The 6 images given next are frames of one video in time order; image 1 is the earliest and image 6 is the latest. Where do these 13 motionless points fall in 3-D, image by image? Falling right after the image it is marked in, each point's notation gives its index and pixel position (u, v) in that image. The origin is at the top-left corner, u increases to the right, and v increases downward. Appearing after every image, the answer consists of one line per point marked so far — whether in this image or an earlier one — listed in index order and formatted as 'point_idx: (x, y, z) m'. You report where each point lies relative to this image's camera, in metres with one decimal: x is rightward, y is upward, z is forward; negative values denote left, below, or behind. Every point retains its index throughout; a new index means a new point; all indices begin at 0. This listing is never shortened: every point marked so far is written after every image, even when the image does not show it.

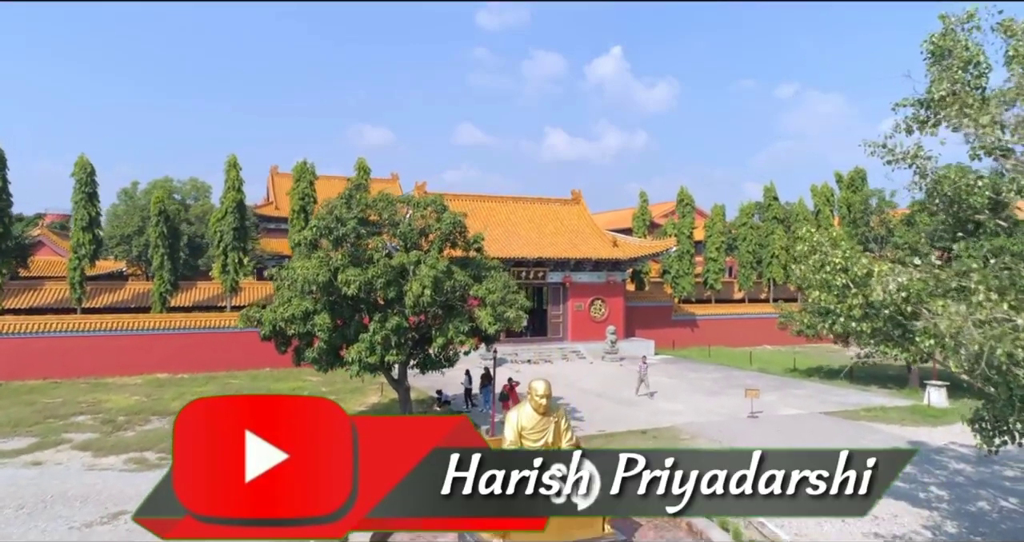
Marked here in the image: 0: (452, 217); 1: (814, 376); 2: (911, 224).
0: (-0.9, +0.8, +10.1) m
1: (+8.1, -2.8, +18.1) m
2: (+8.7, +1.0, +14.7) m
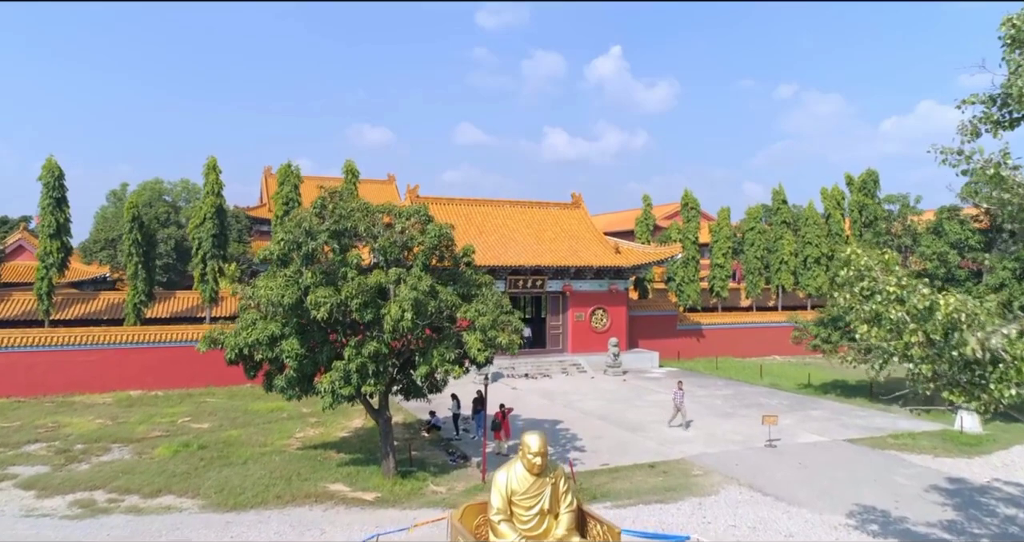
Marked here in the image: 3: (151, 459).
0: (-1.0, +0.6, +9.0) m
1: (+8.0, -3.1, +17.0) m
2: (+8.6, +0.8, +13.6) m
3: (-5.8, -3.0, +10.9) m
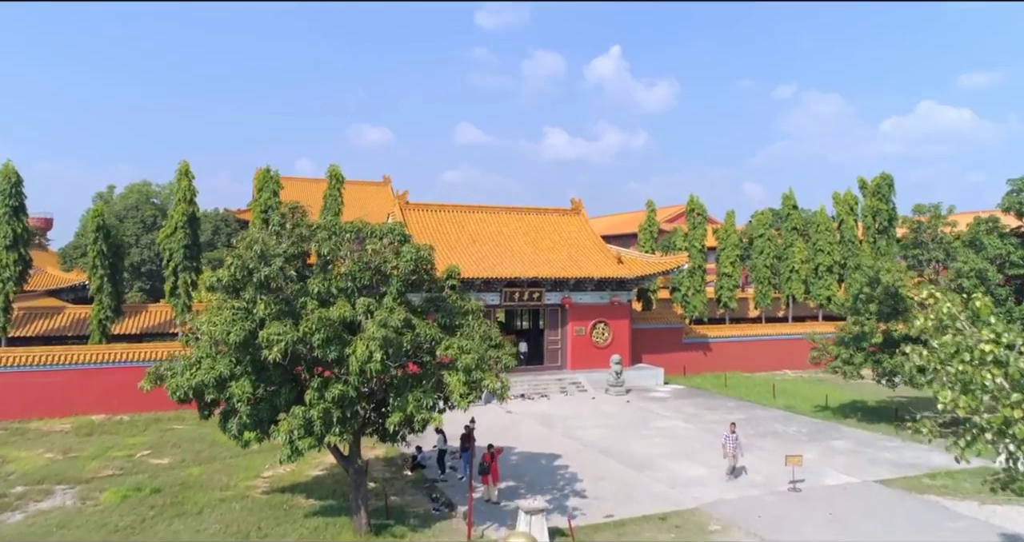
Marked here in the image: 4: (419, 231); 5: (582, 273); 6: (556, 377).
0: (-1.1, +0.2, +7.8) m
1: (+7.9, -3.4, +15.7) m
2: (+8.5, +0.4, +12.3) m
3: (-5.9, -3.4, +9.6) m
4: (-2.6, +1.1, +19.1) m
5: (+2.0, -0.1, +18.7) m
6: (+1.2, -2.9, +18.5) m
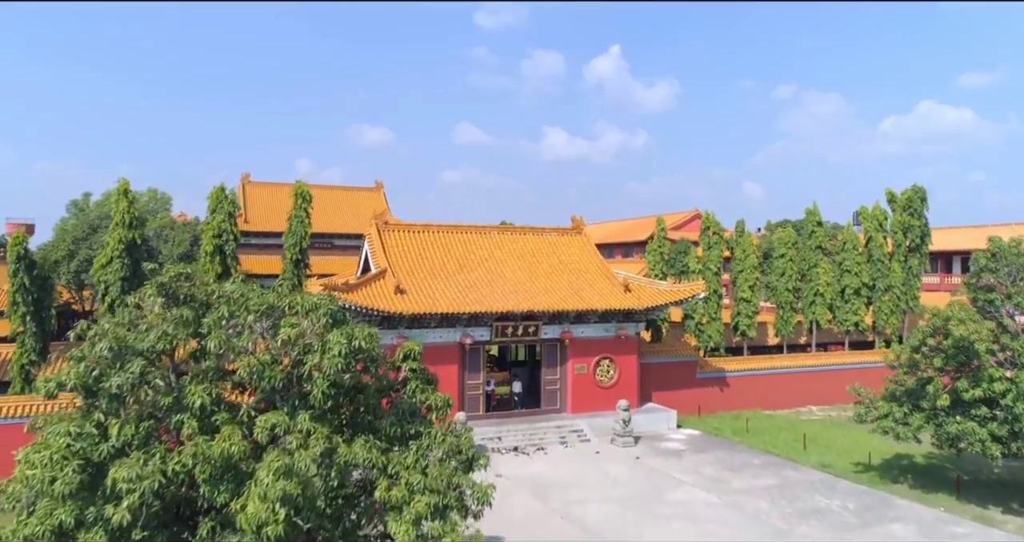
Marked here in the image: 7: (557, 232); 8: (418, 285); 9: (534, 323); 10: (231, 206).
0: (-1.3, -0.5, +5.4) m
1: (+7.7, -4.1, +13.4) m
2: (+8.3, -0.3, +10.0) m
3: (-6.1, -4.1, +7.3) m
4: (-2.8, +0.4, +16.7) m
5: (+1.8, -0.8, +16.4) m
6: (+1.0, -3.7, +16.1) m
7: (+1.3, +1.1, +19.1) m
8: (-2.2, -0.3, +15.9) m
9: (+0.5, -1.3, +16.3) m
10: (-6.4, +1.5, +15.3) m
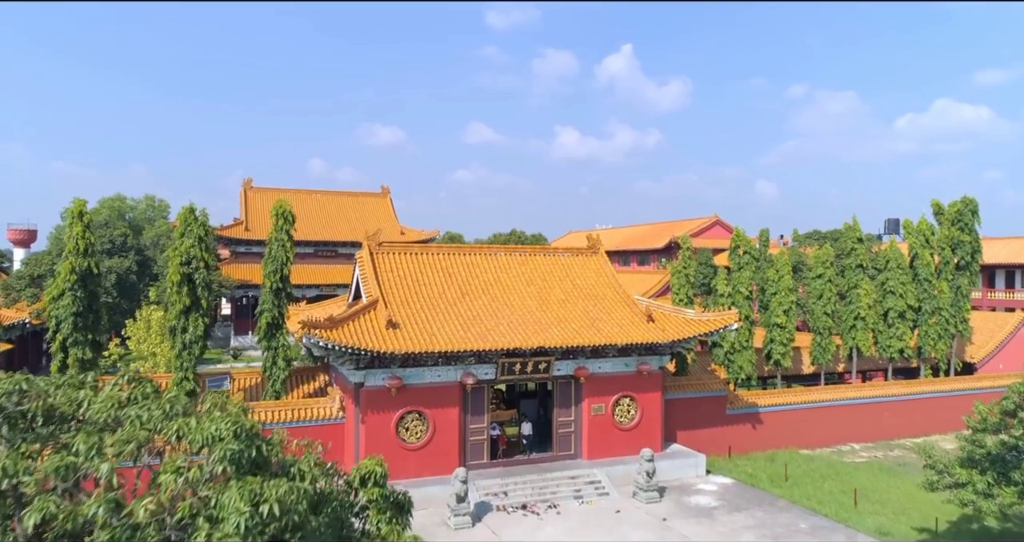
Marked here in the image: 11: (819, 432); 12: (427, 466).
0: (-1.3, -1.2, +3.6) m
1: (+7.8, -4.8, +11.4) m
2: (+8.4, -1.0, +8.0) m
3: (-6.1, -4.8, +5.5) m
4: (-2.6, -0.3, +14.9) m
5: (+1.9, -1.4, +14.5) m
6: (+1.2, -4.3, +14.2) m
7: (+1.5, +0.5, +17.2) m
8: (-2.0, -1.0, +14.0) m
9: (+0.7, -1.9, +14.4) m
10: (-6.2, +0.8, +13.6) m
11: (+8.3, -4.4, +18.3) m
12: (-1.7, -4.0, +13.8) m
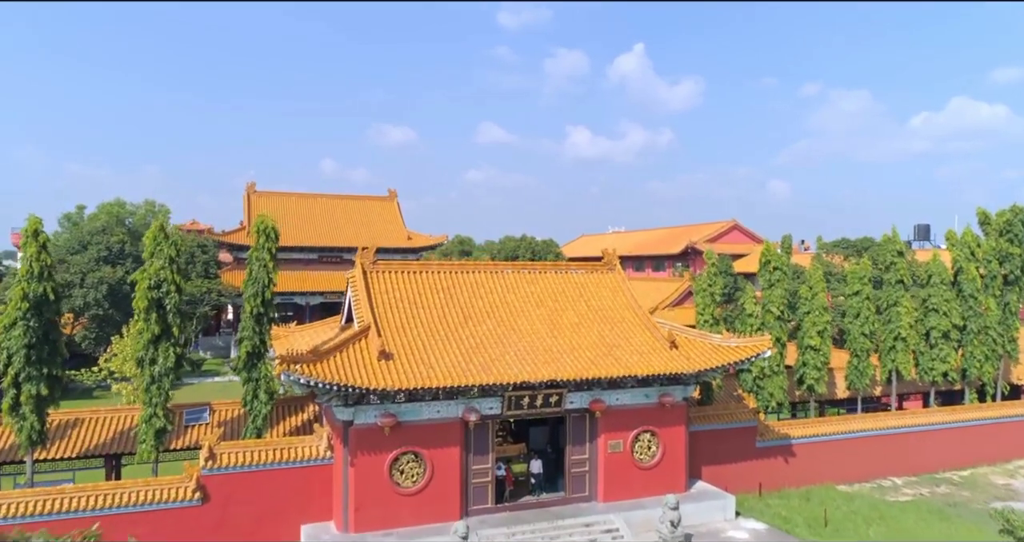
0: (-1.4, -1.6, +2.1) m
1: (+7.9, -5.2, +9.7) m
2: (+8.4, -1.4, +6.3) m
3: (-6.1, -5.2, +4.1) m
4: (-2.5, -0.7, +13.4) m
5: (+2.1, -1.9, +12.9) m
6: (+1.3, -4.7, +12.7) m
7: (+1.7, 0.0, +15.6) m
8: (-1.9, -1.4, +12.6) m
9: (+0.8, -2.3, +12.9) m
10: (-6.1, +0.4, +12.2) m
11: (+8.5, -4.8, +16.6) m
12: (-1.6, -4.4, +12.4) m
